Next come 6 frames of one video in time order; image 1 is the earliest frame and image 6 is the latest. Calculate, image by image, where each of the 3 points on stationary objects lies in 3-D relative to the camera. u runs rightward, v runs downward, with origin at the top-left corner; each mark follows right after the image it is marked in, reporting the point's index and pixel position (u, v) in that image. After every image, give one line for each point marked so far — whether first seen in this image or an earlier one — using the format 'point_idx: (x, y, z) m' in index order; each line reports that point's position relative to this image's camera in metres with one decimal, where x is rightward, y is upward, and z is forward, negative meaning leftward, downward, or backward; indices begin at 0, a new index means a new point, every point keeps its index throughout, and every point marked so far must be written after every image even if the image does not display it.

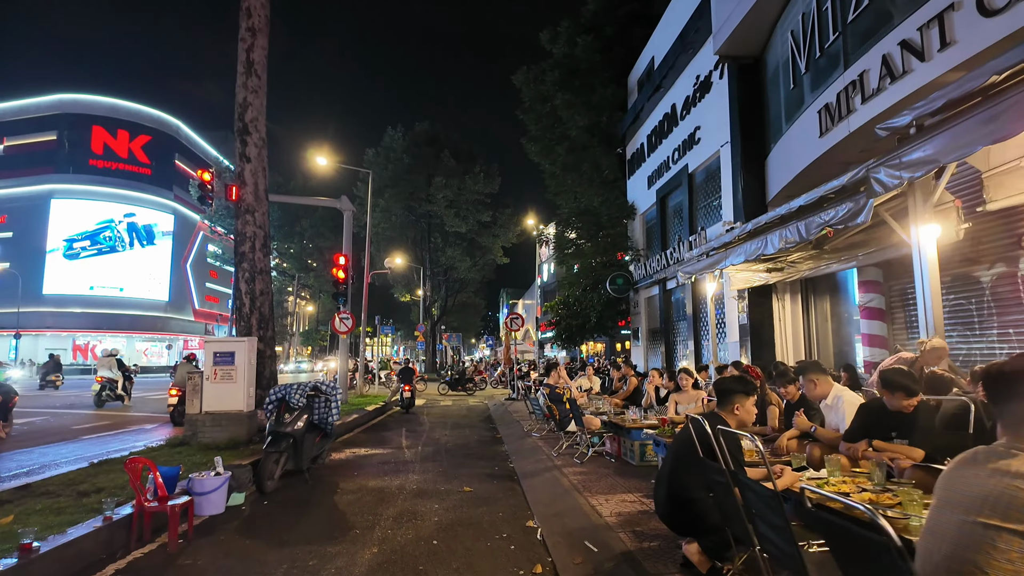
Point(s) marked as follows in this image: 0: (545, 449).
0: (+0.4, -2.1, +7.4) m
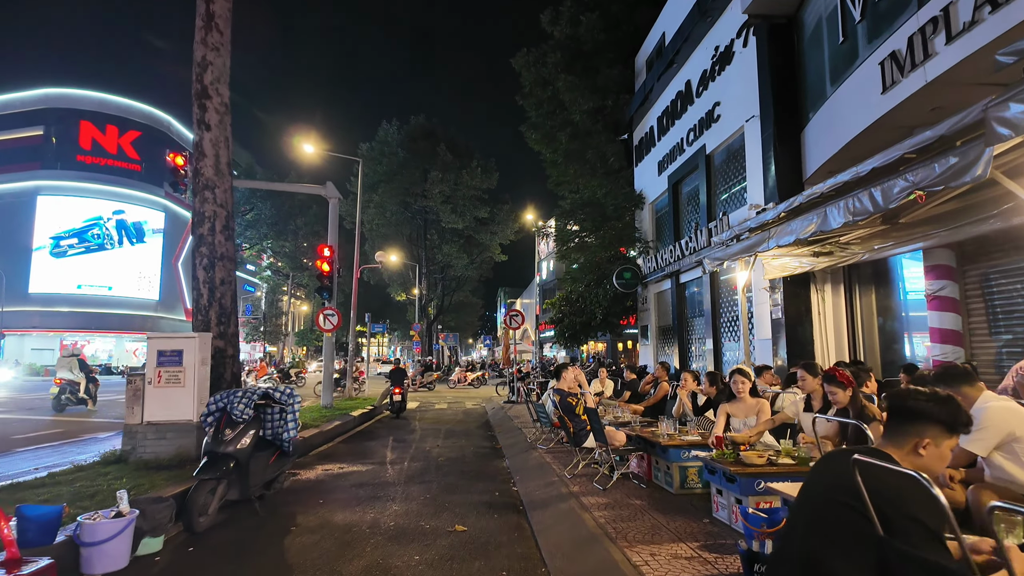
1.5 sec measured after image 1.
0: (+0.5, -1.9, +6.1) m
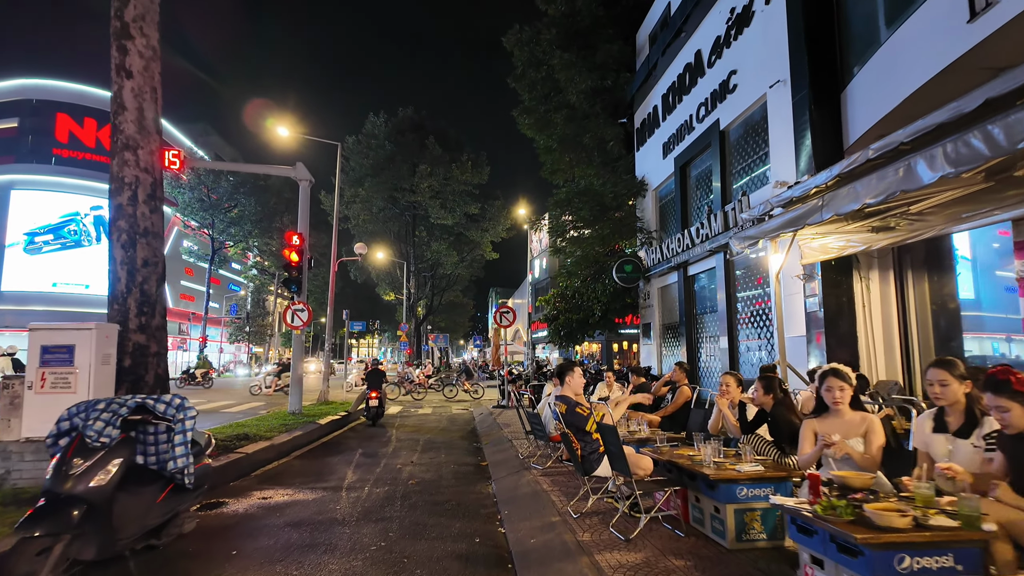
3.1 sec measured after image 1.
0: (+0.4, -1.7, +4.7) m
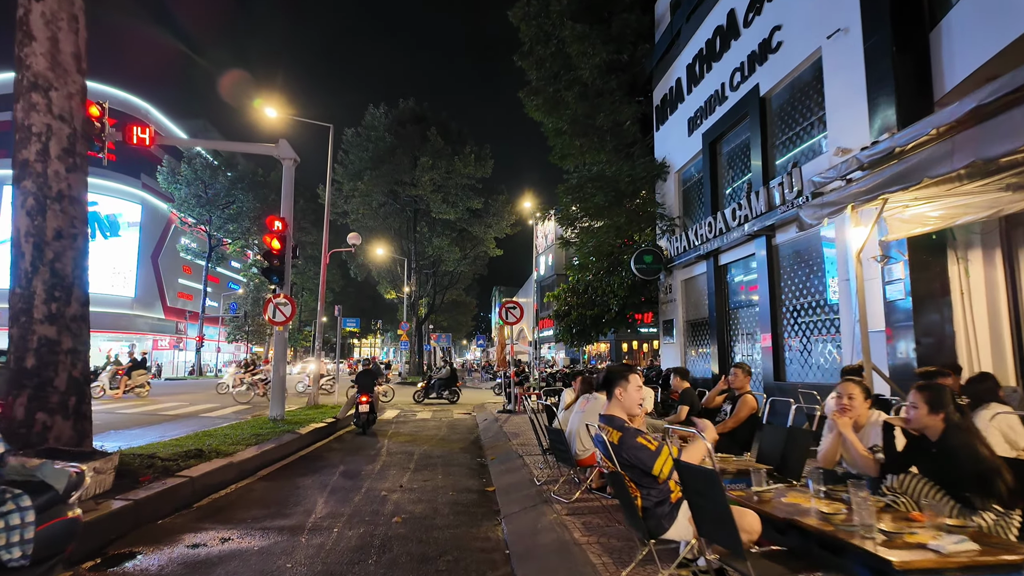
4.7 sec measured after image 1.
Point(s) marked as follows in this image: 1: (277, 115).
0: (+0.5, -1.6, +3.3) m
1: (-6.9, +5.1, +16.9) m
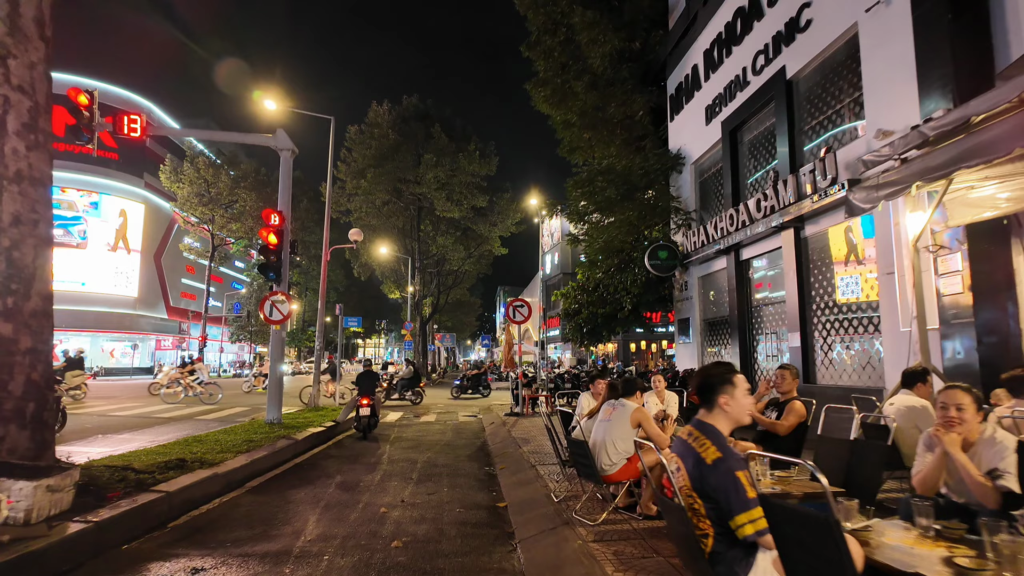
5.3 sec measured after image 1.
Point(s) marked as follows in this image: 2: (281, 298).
0: (+0.6, -1.5, +2.7) m
1: (-6.7, +5.2, +16.3) m
2: (-4.6, -0.2, +11.5) m
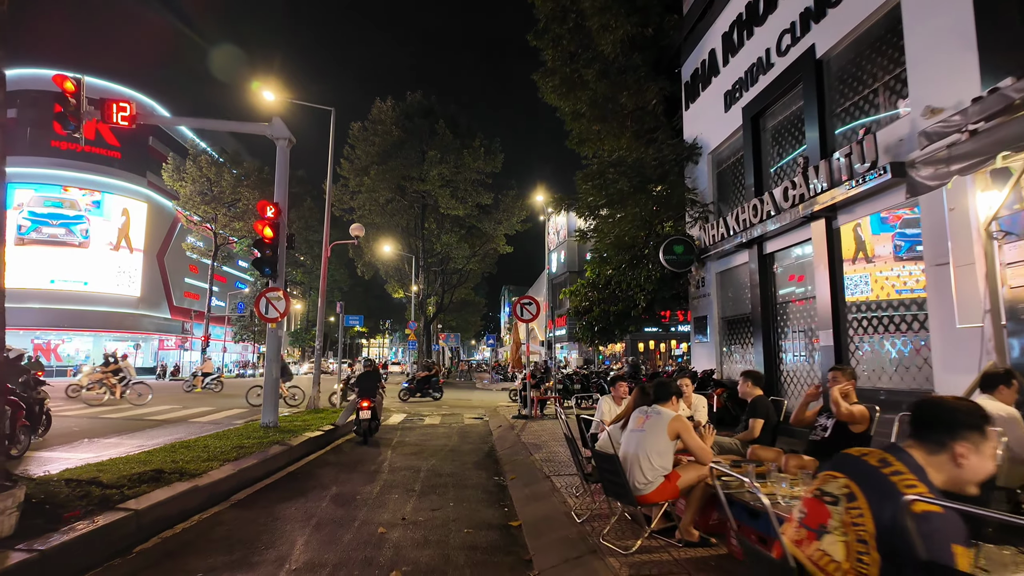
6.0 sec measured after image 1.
0: (+0.7, -1.4, +2.1) m
1: (-6.5, +5.2, +15.7) m
2: (-4.5, -0.1, +10.9) m
